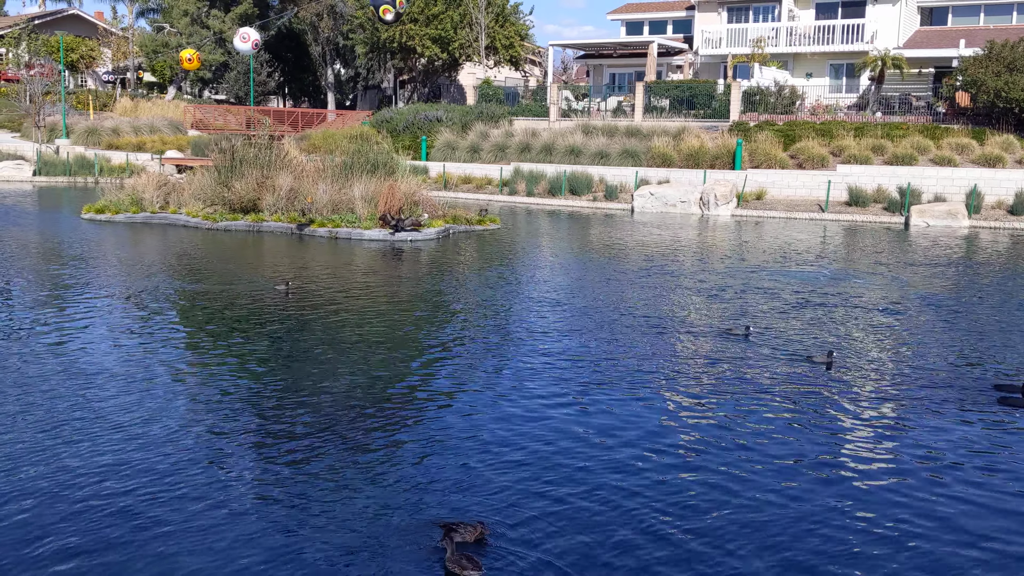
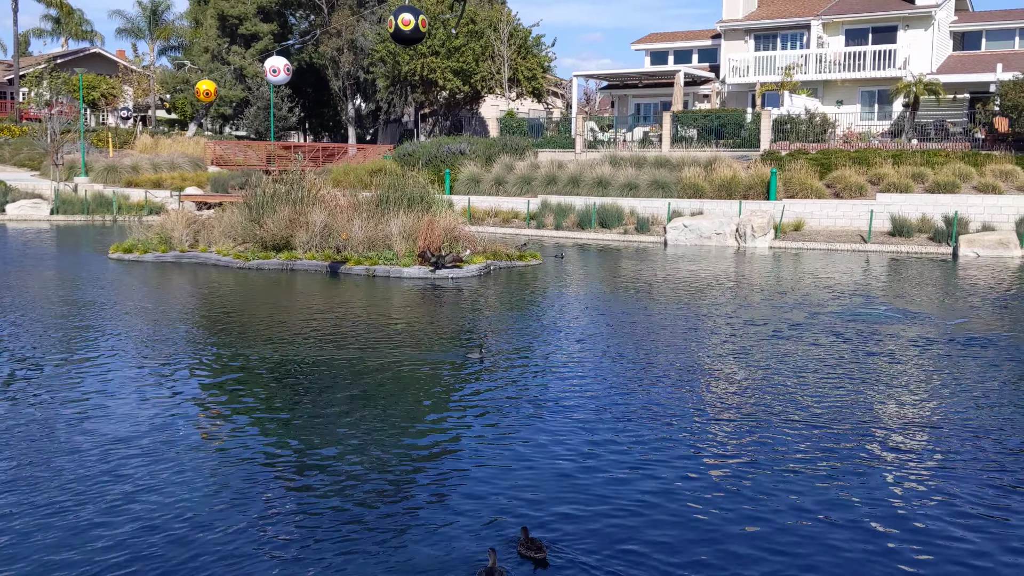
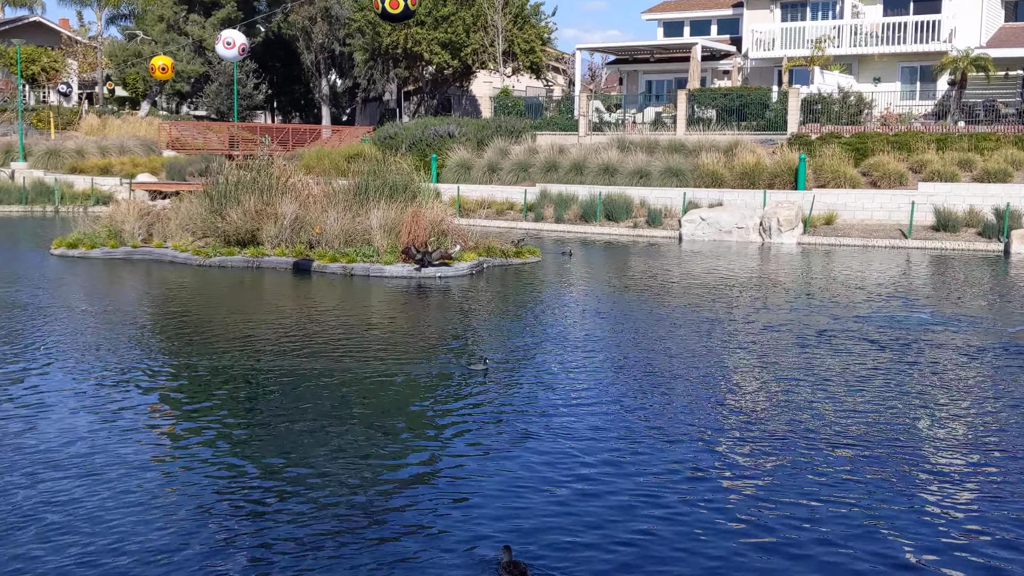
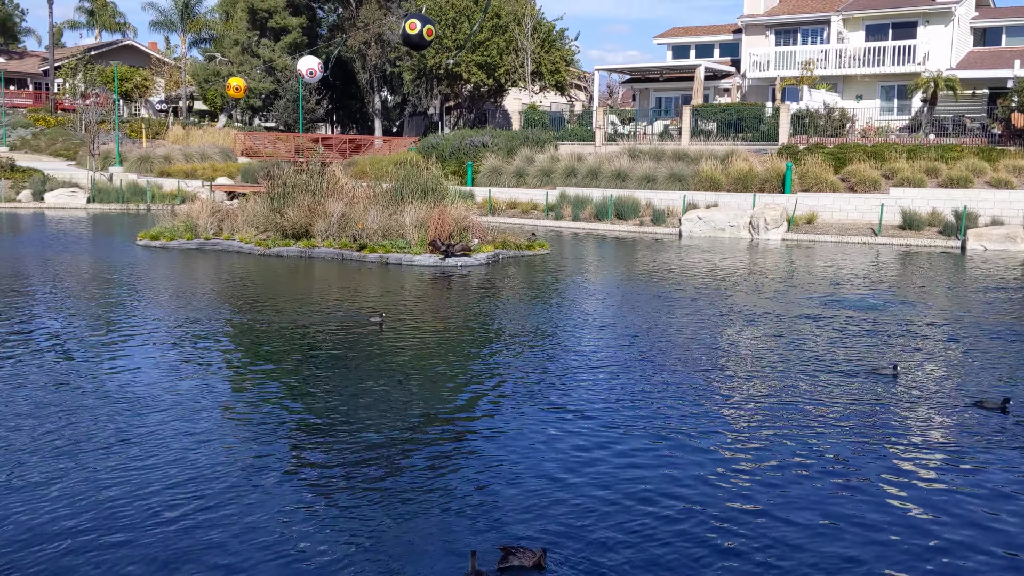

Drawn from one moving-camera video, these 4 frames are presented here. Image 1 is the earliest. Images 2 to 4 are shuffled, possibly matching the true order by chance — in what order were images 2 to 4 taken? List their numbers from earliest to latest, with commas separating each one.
4, 2, 3
